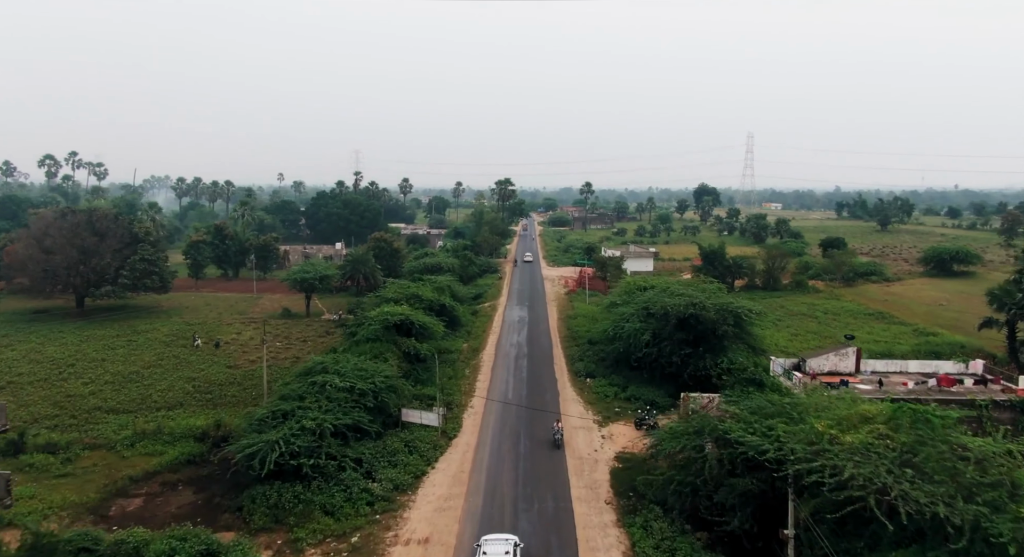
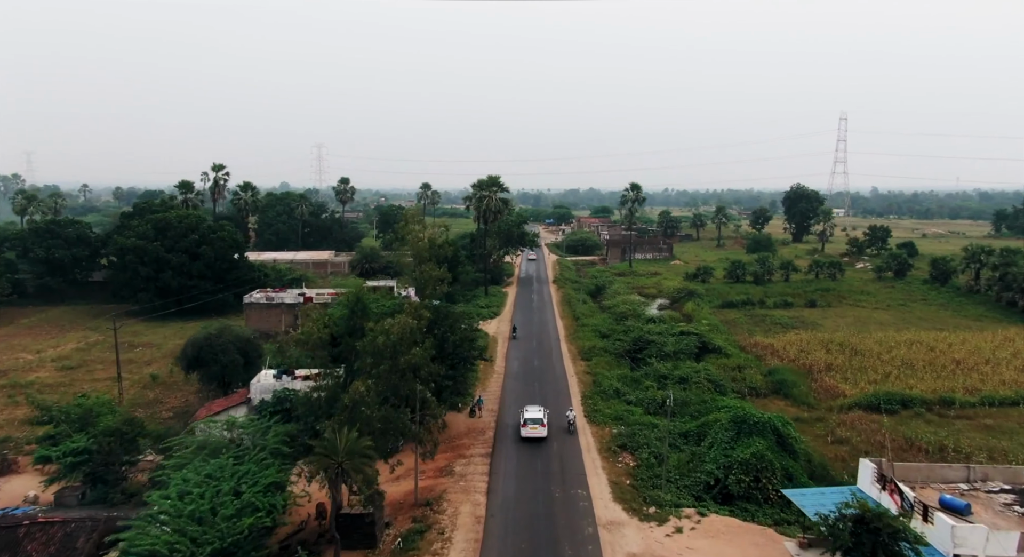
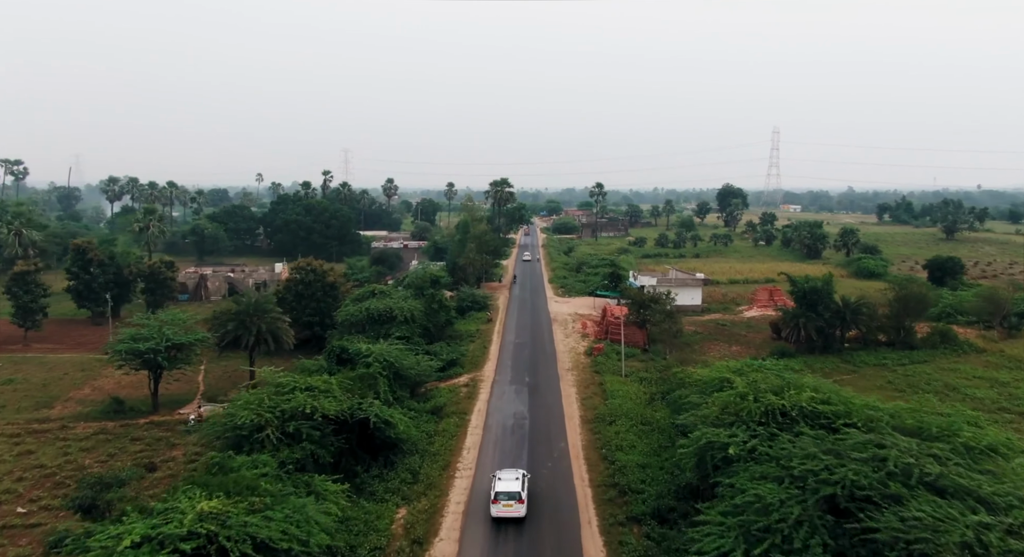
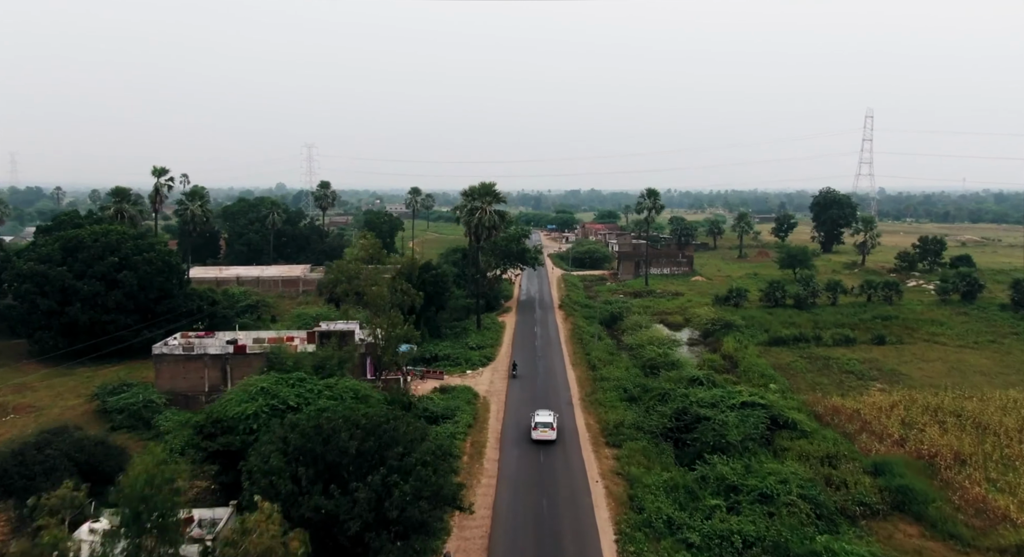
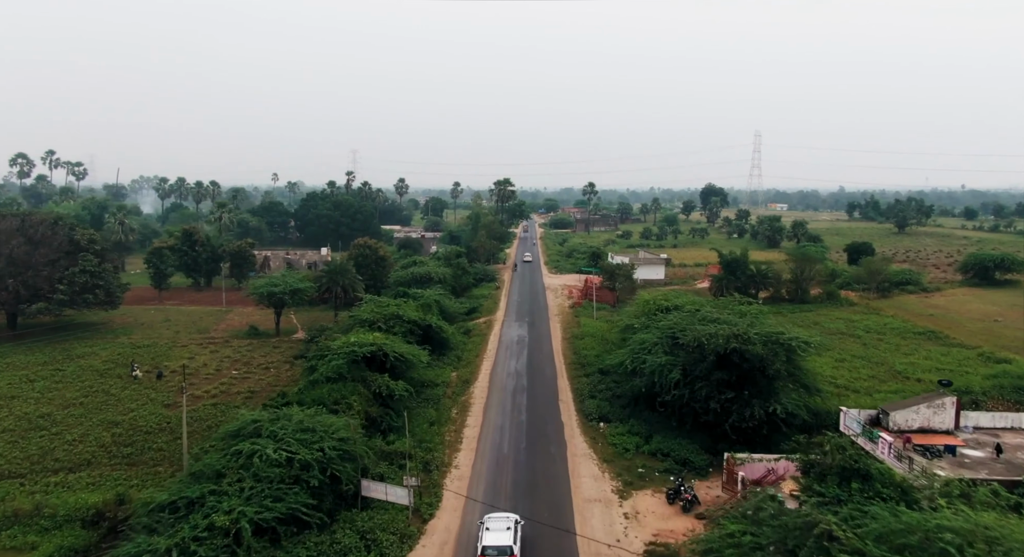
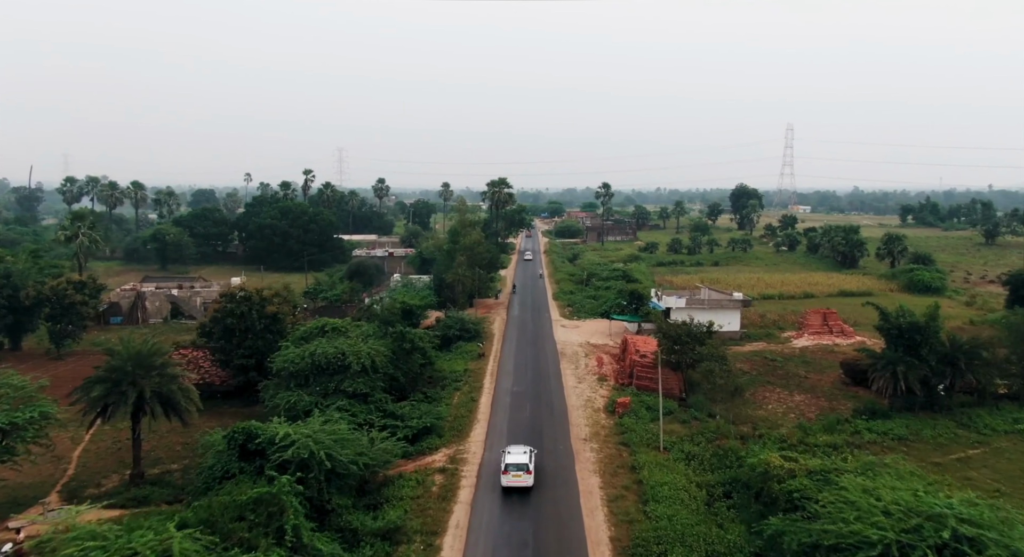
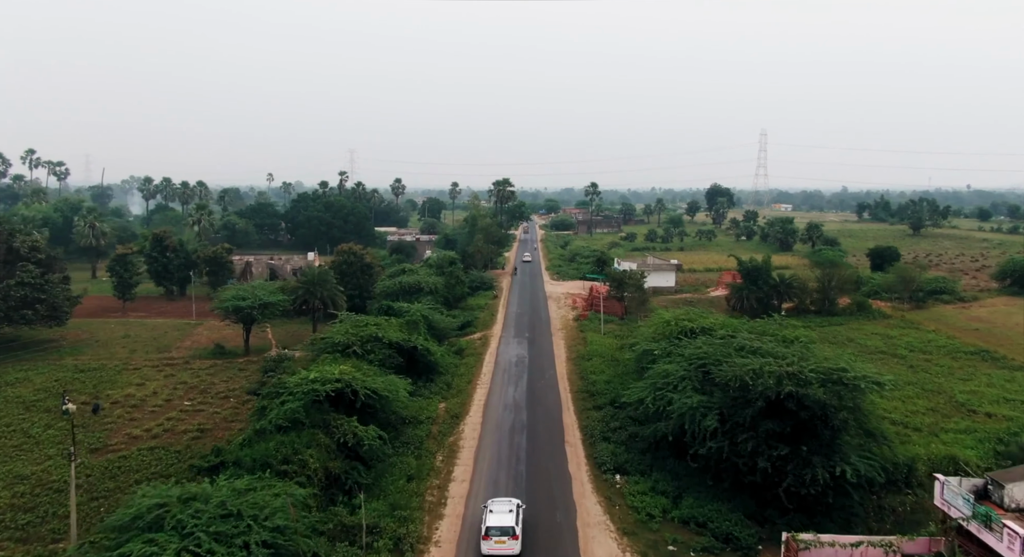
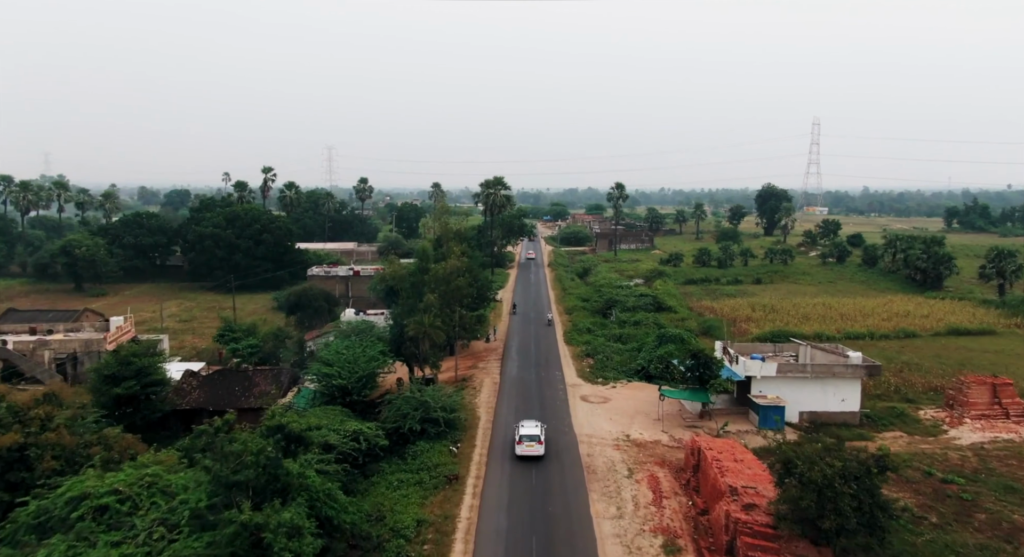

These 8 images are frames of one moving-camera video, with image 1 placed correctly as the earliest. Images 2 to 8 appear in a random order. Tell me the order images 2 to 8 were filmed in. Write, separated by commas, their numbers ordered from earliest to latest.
5, 7, 3, 6, 8, 2, 4
